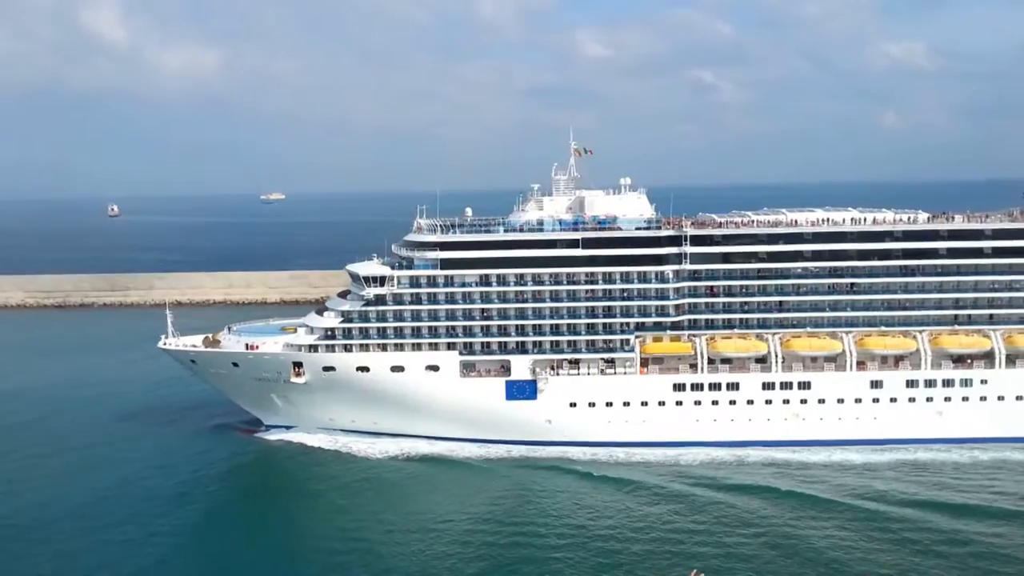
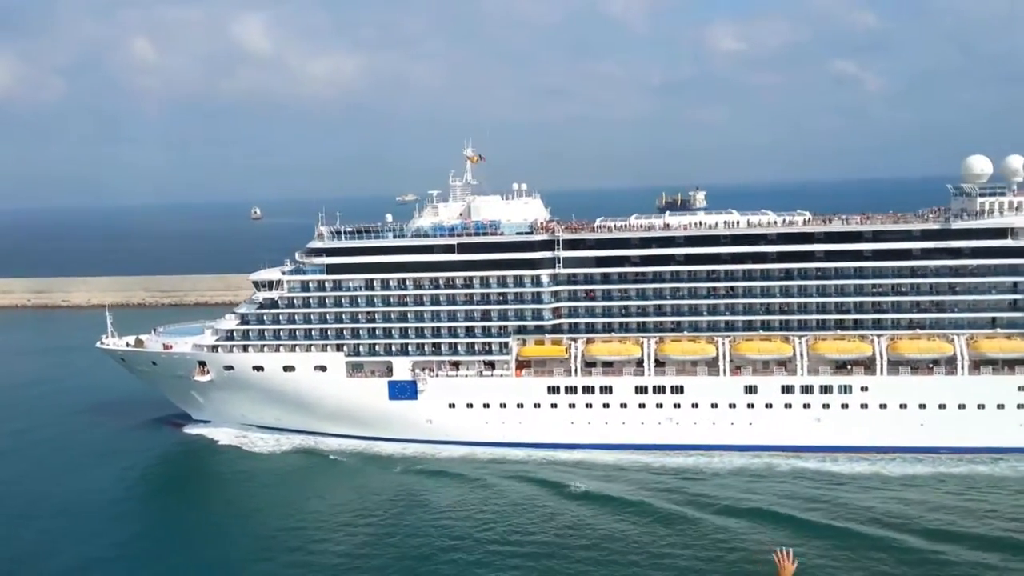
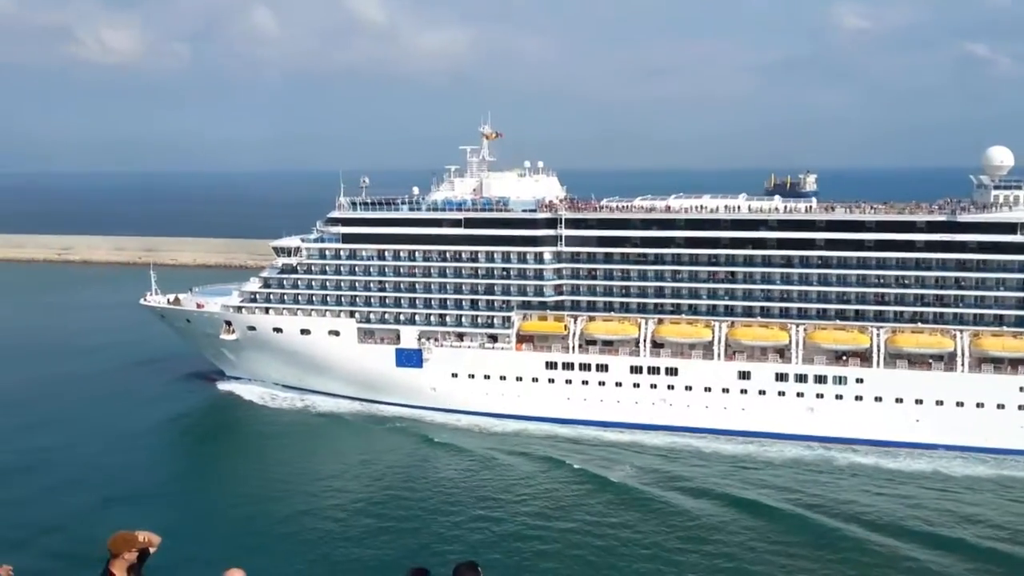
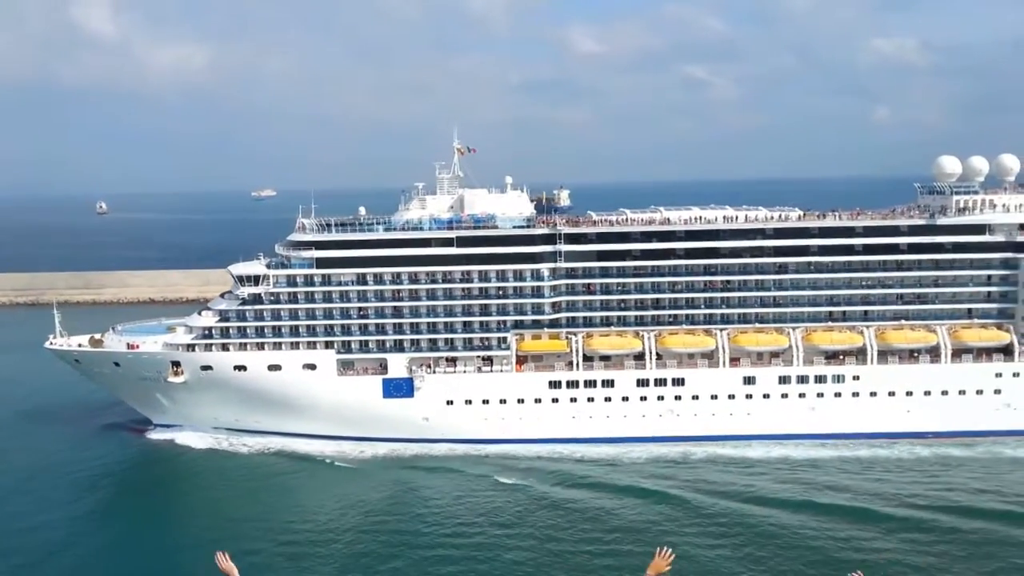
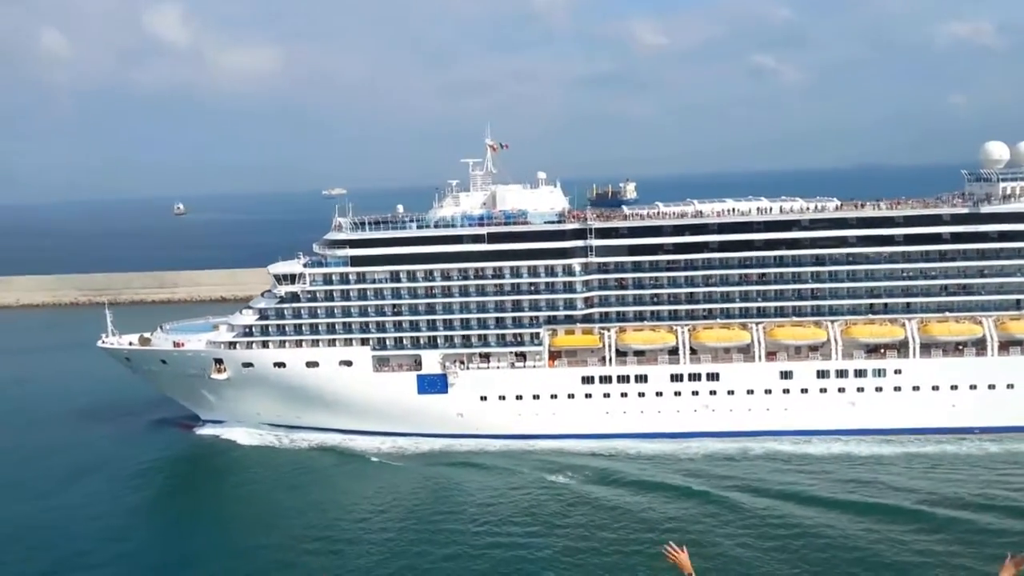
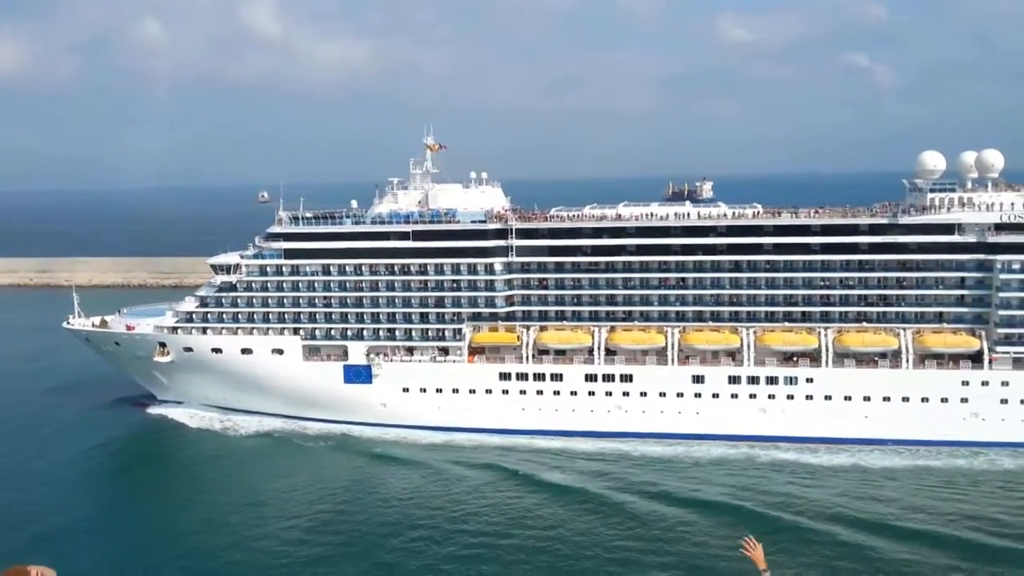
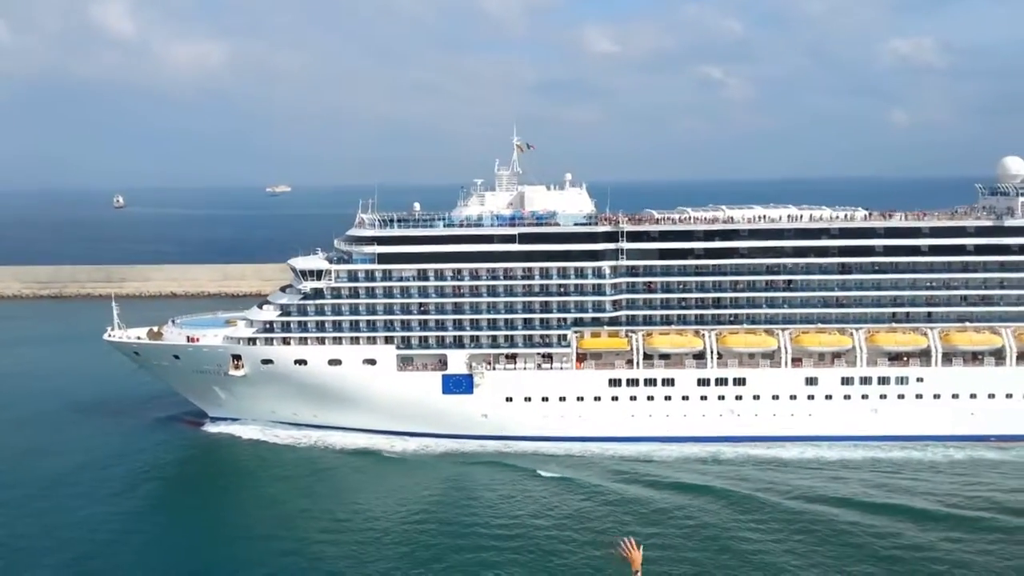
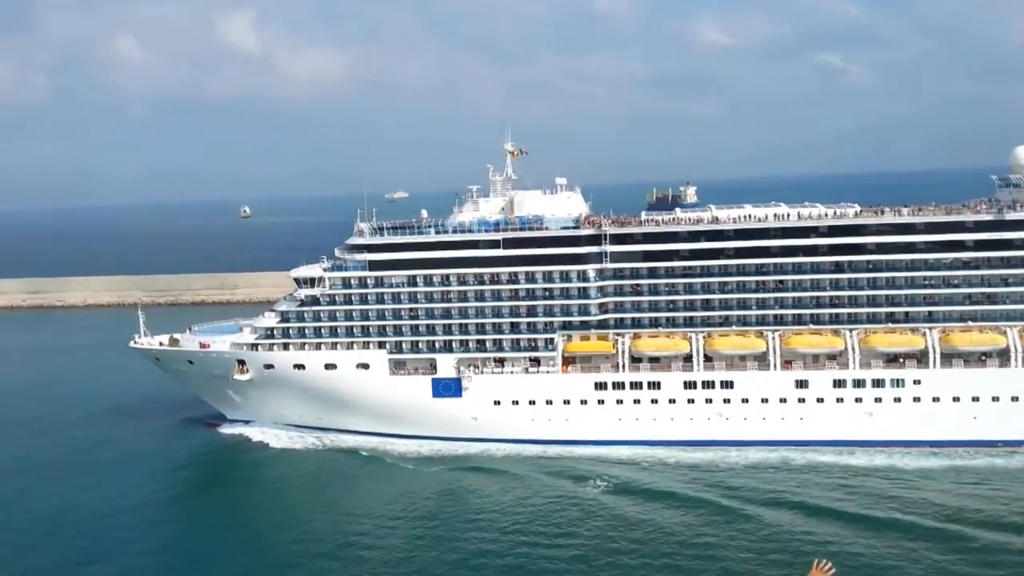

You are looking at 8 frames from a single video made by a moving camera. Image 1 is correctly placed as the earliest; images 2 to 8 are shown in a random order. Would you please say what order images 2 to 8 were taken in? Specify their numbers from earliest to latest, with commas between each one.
7, 4, 5, 8, 2, 6, 3
